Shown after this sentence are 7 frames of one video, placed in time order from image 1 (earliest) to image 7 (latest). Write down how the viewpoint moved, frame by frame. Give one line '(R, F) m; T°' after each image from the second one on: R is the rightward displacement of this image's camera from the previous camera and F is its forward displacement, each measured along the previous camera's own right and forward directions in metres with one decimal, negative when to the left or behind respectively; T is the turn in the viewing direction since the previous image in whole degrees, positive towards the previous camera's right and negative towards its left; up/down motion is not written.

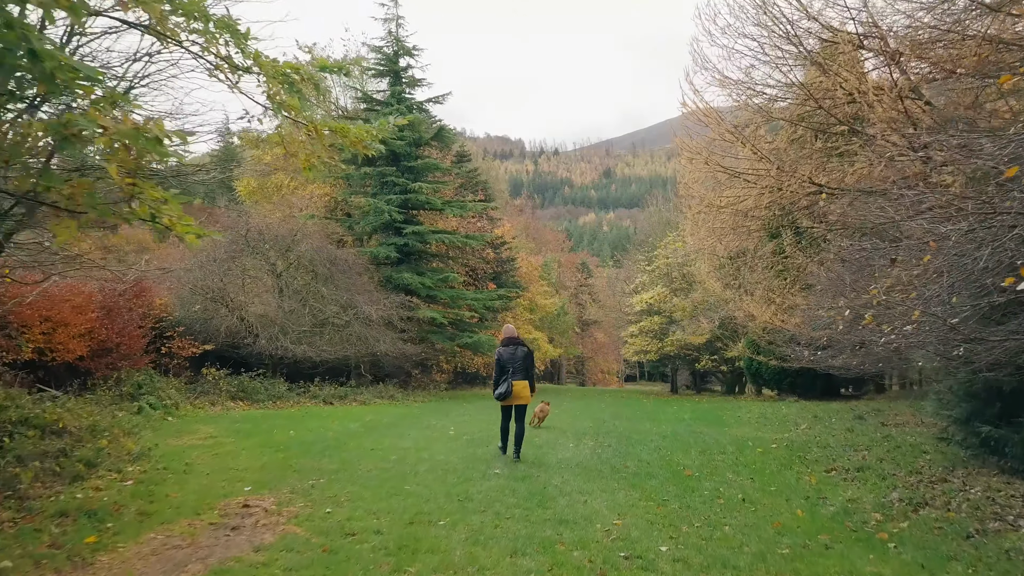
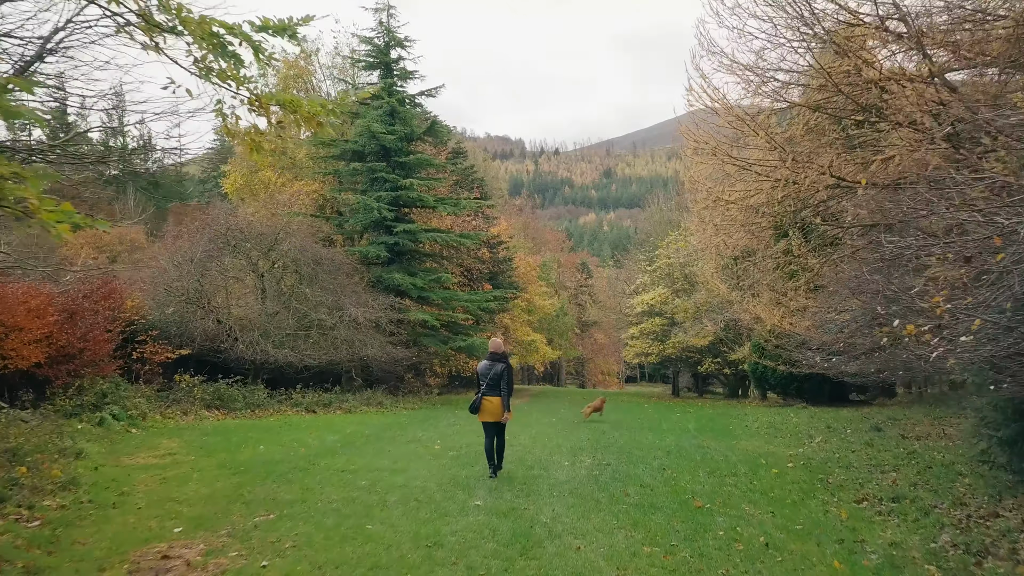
(+0.1, +0.9) m; 0°
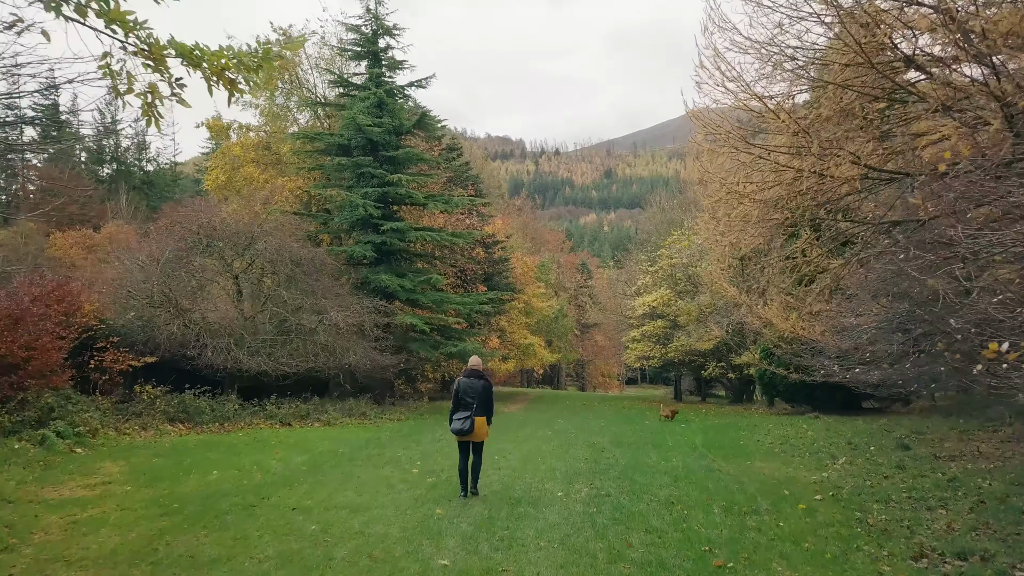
(+0.1, +1.2) m; 0°
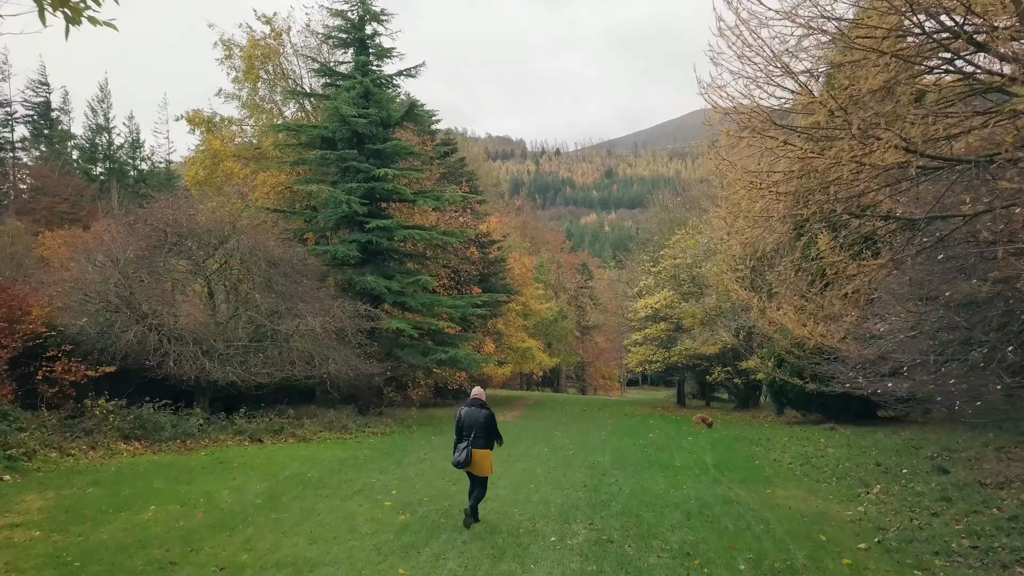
(+0.1, +1.2) m; 0°
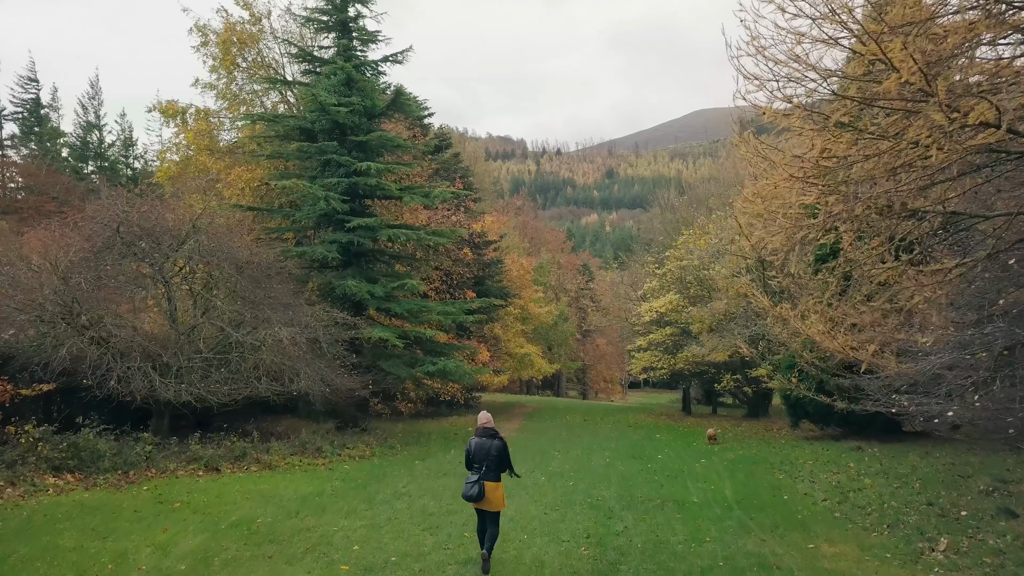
(+0.1, +1.6) m; 0°
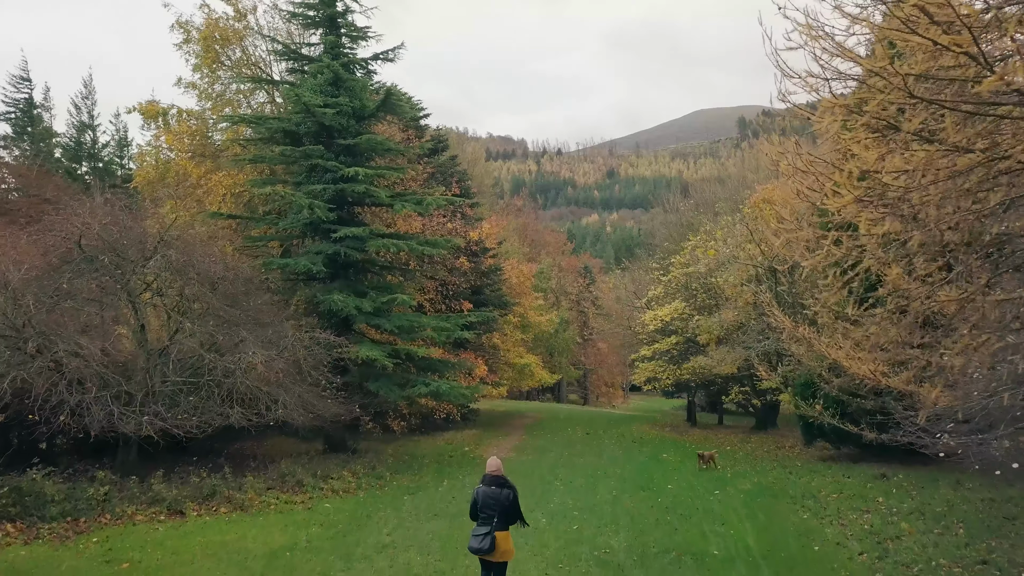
(0.0, +1.1) m; 0°
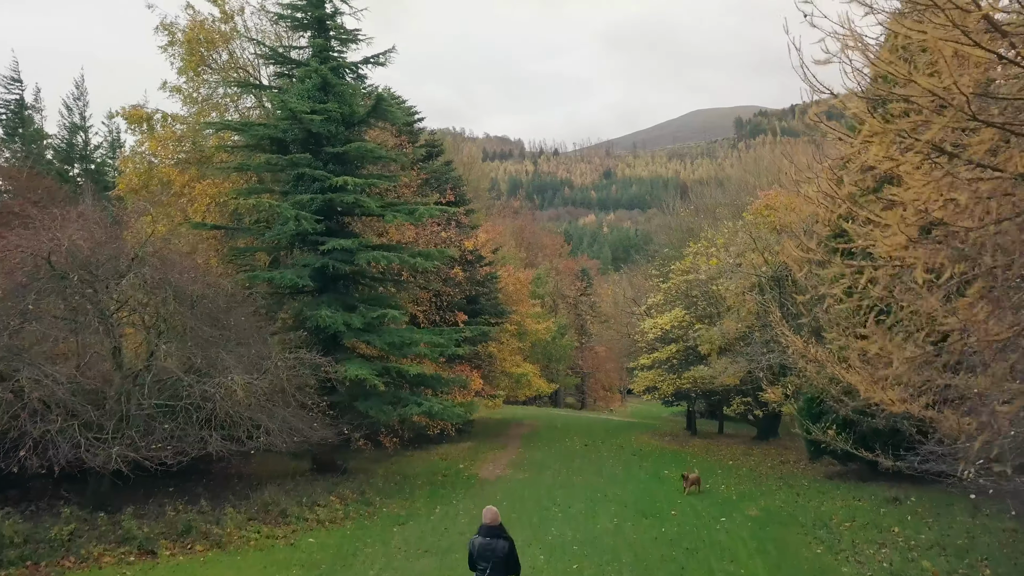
(0.0, +0.7) m; 0°
